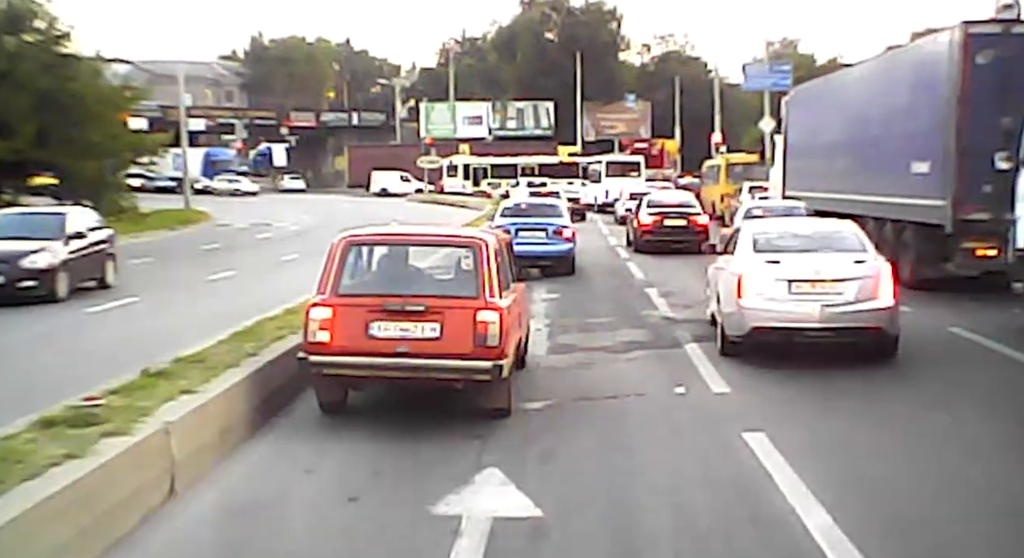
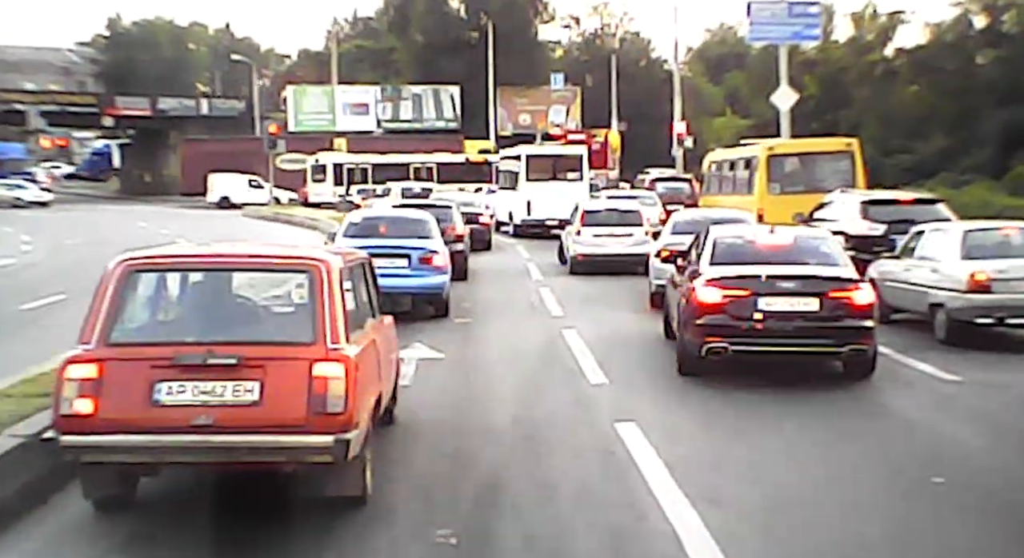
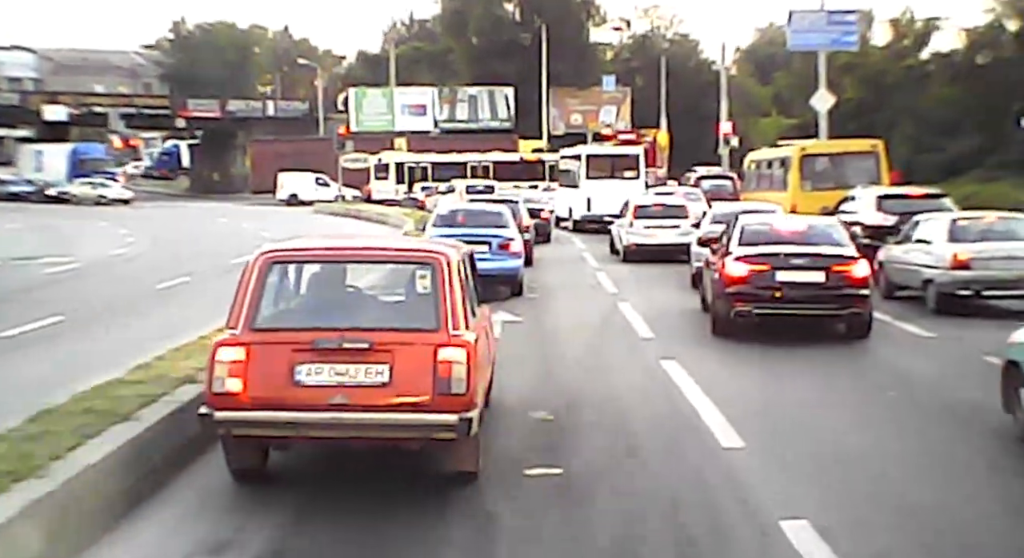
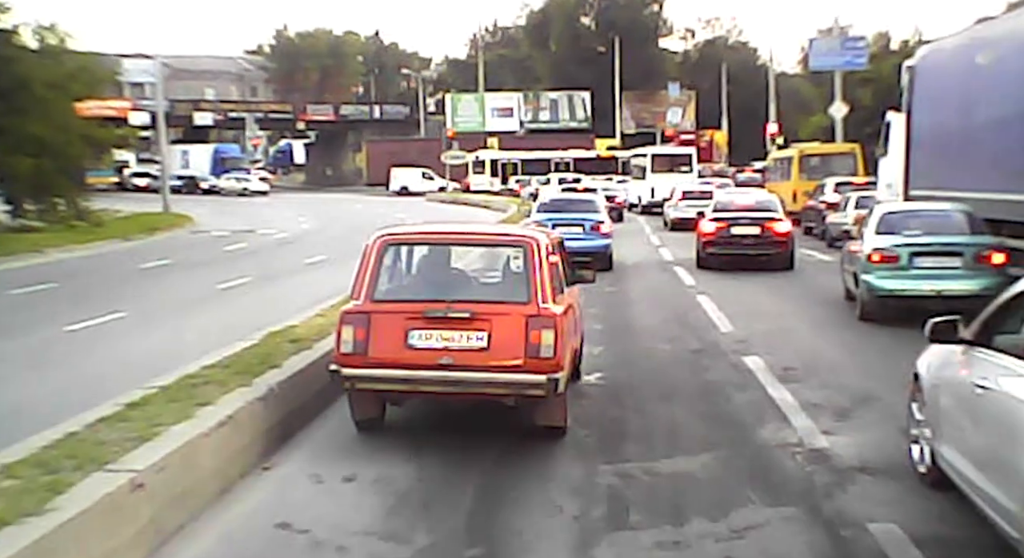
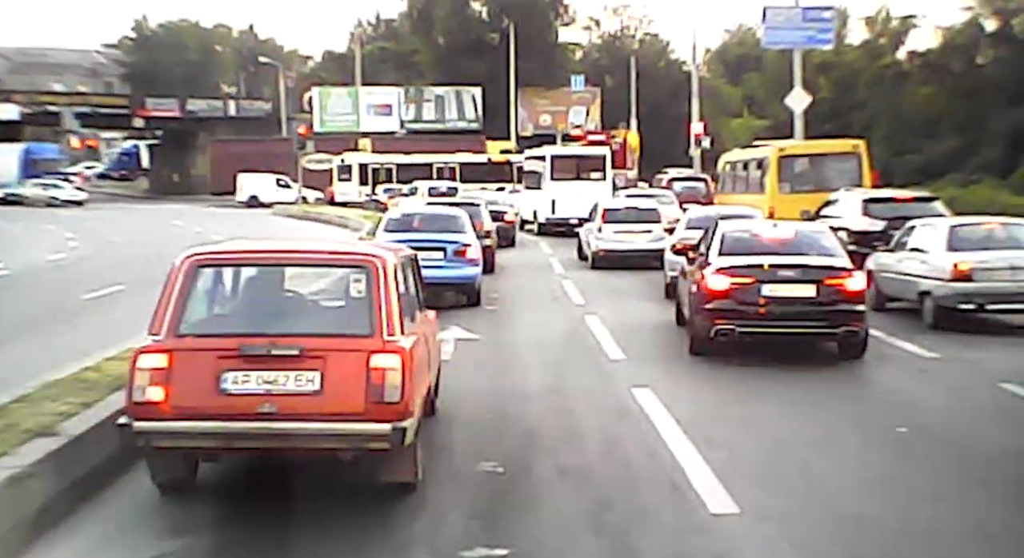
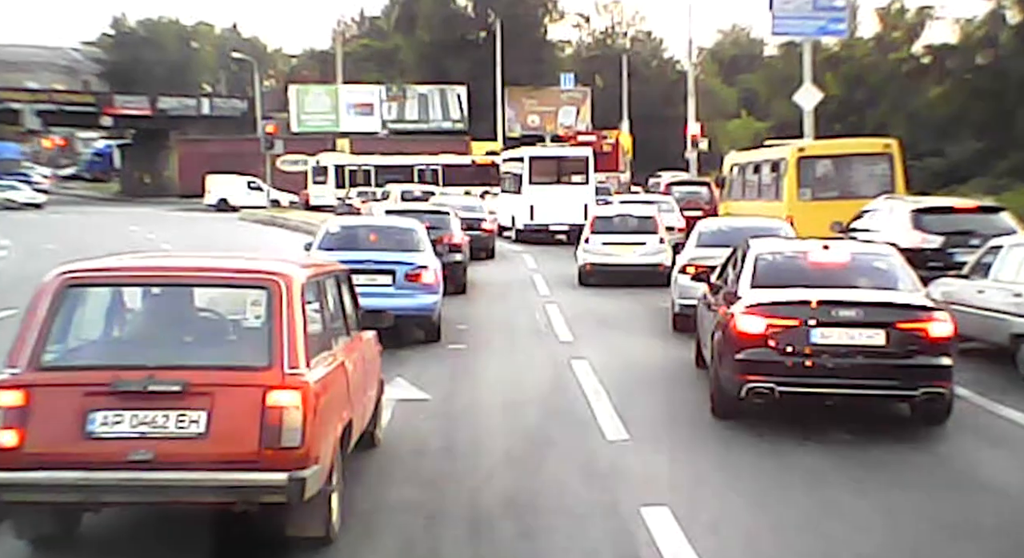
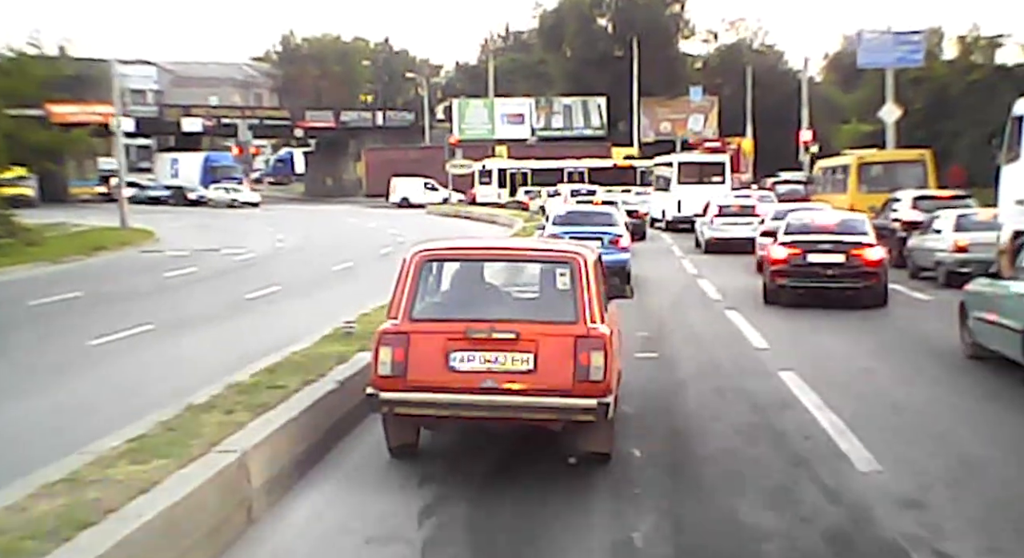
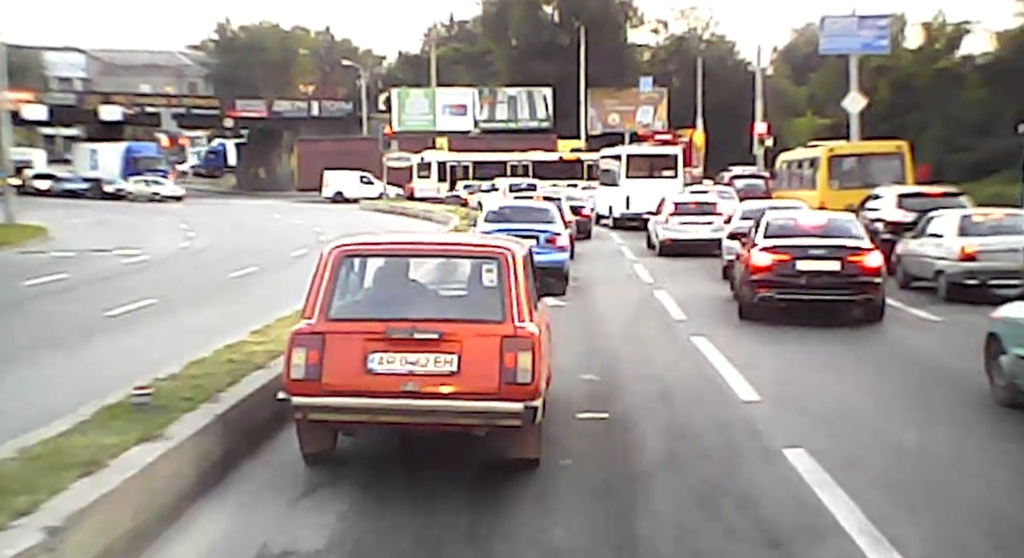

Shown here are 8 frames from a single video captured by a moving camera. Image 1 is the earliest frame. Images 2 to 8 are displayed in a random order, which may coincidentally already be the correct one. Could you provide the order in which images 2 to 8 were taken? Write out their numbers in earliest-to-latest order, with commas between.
4, 7, 8, 3, 5, 2, 6
